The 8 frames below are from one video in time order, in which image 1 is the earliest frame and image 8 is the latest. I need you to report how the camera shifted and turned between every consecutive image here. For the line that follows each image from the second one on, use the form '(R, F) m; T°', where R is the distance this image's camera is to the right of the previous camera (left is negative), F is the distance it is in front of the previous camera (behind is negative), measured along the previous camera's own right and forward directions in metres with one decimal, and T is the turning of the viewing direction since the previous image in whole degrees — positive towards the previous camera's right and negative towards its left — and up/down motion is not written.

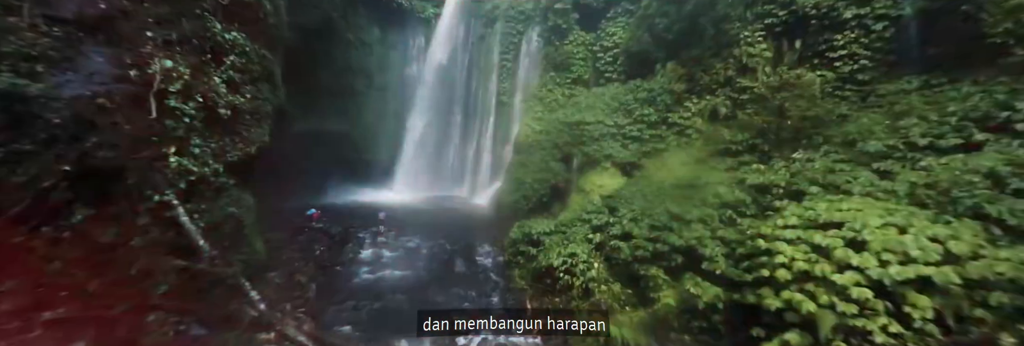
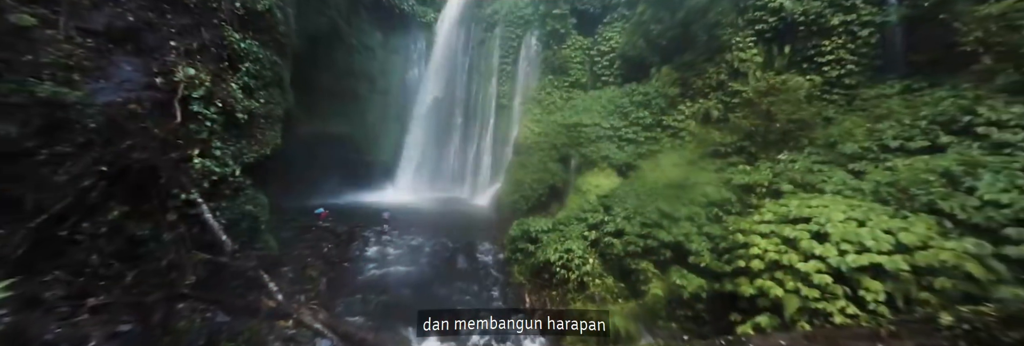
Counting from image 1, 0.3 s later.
(0.0, -0.2) m; 0°
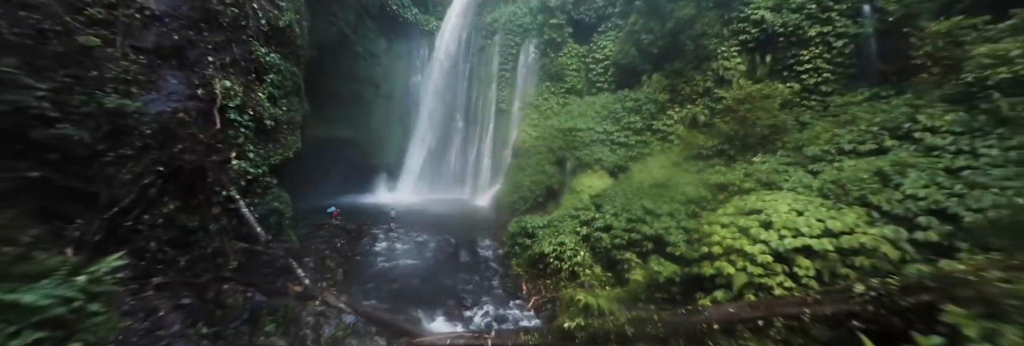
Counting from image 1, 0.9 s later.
(0.0, -0.5) m; 0°
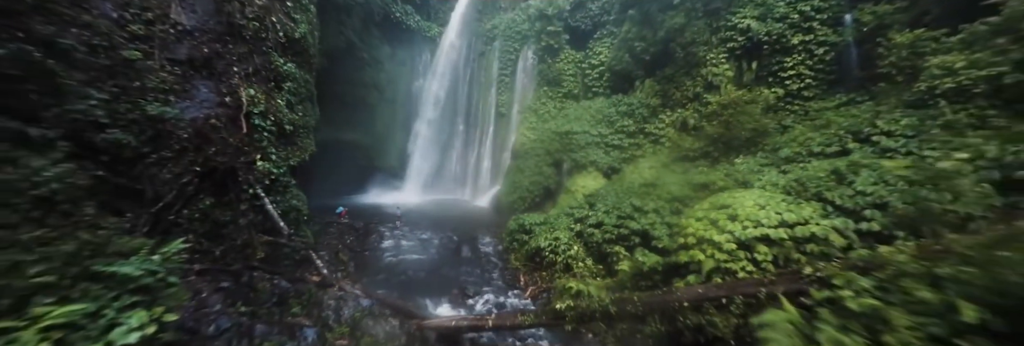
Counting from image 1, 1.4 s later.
(0.0, -0.4) m; 0°
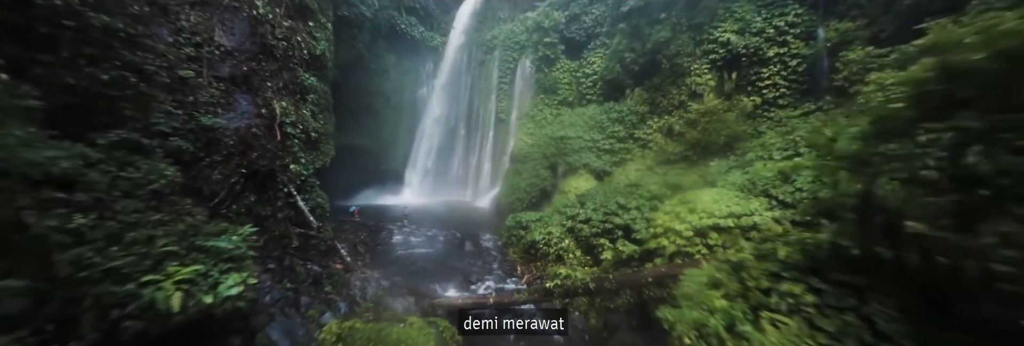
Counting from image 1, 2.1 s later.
(0.0, -0.6) m; 0°
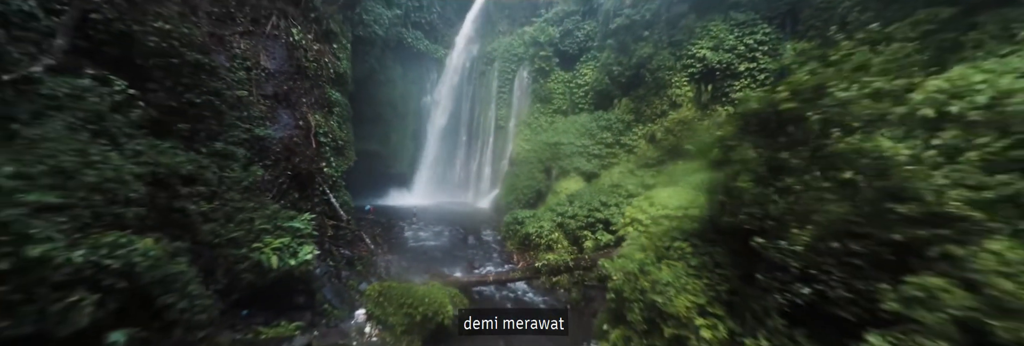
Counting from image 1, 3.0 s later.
(+0.1, -0.9) m; 0°
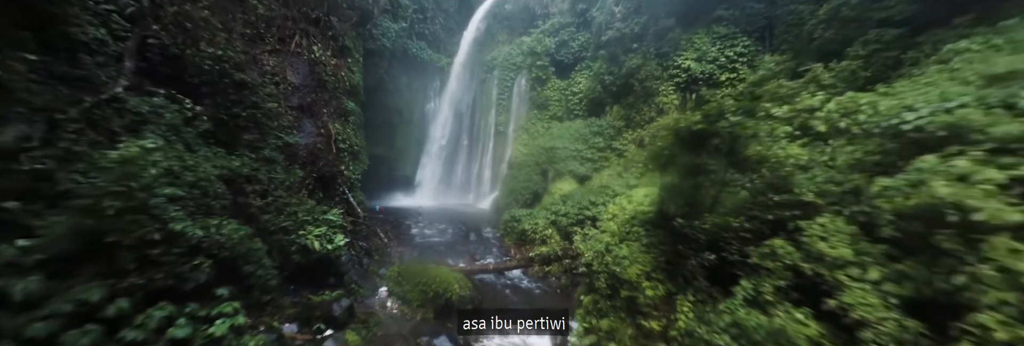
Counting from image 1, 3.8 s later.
(+0.1, -0.7) m; 0°
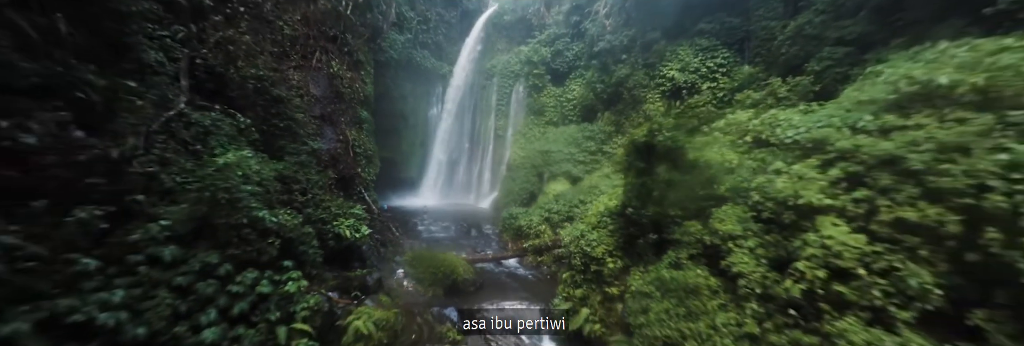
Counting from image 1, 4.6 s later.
(+0.1, -0.9) m; 0°
